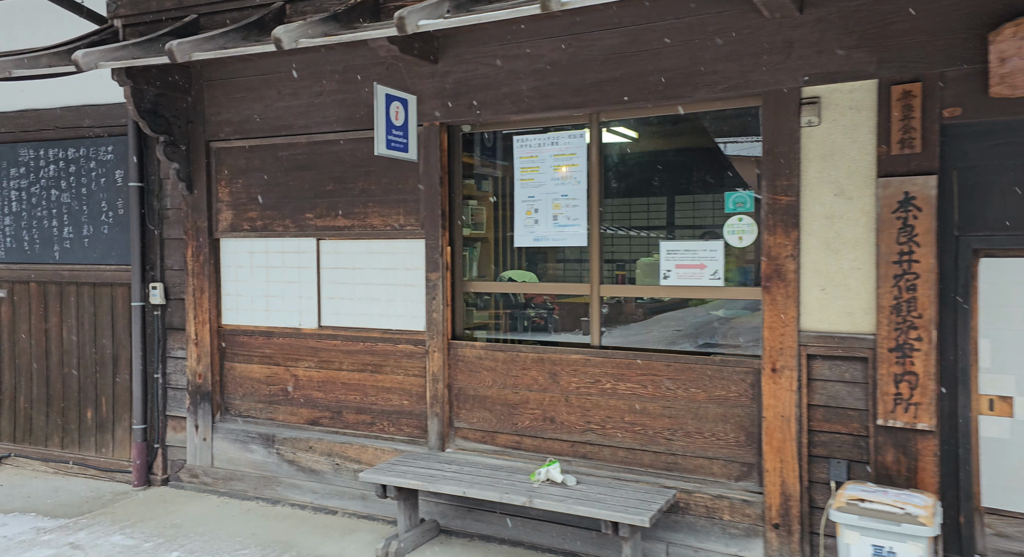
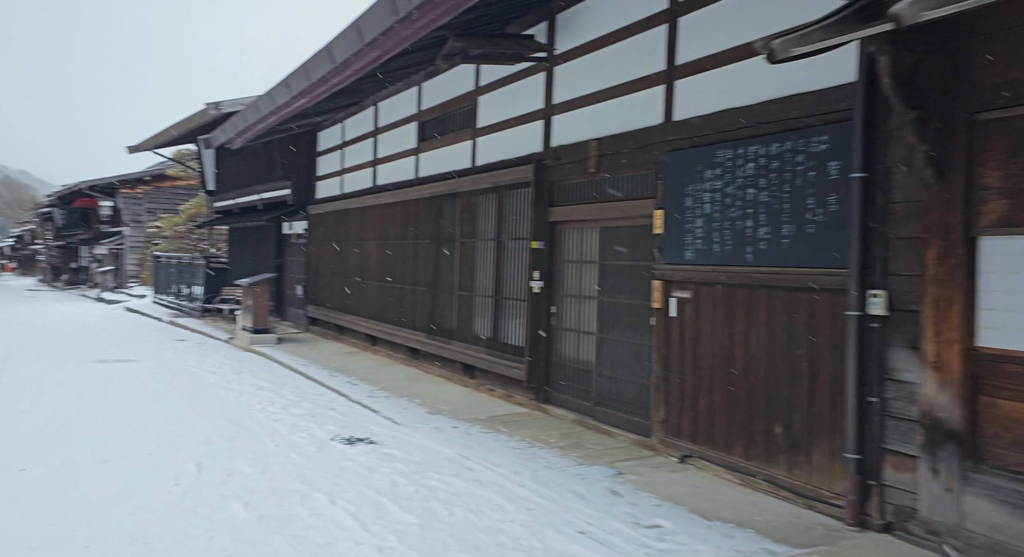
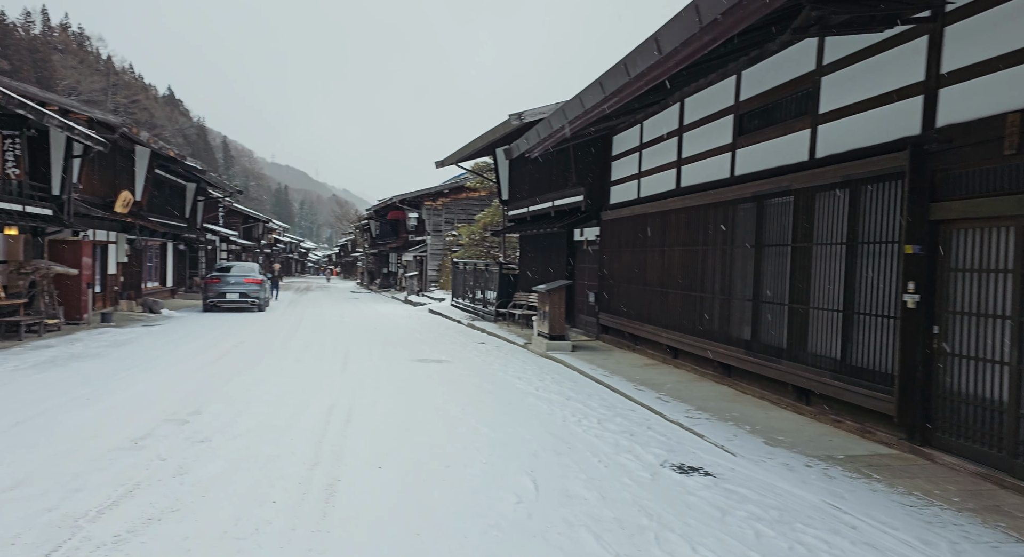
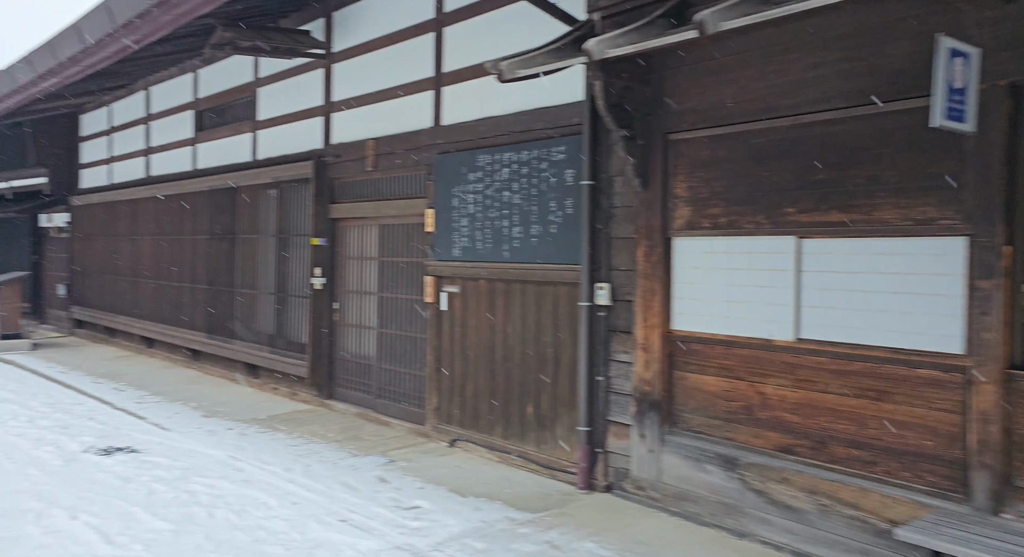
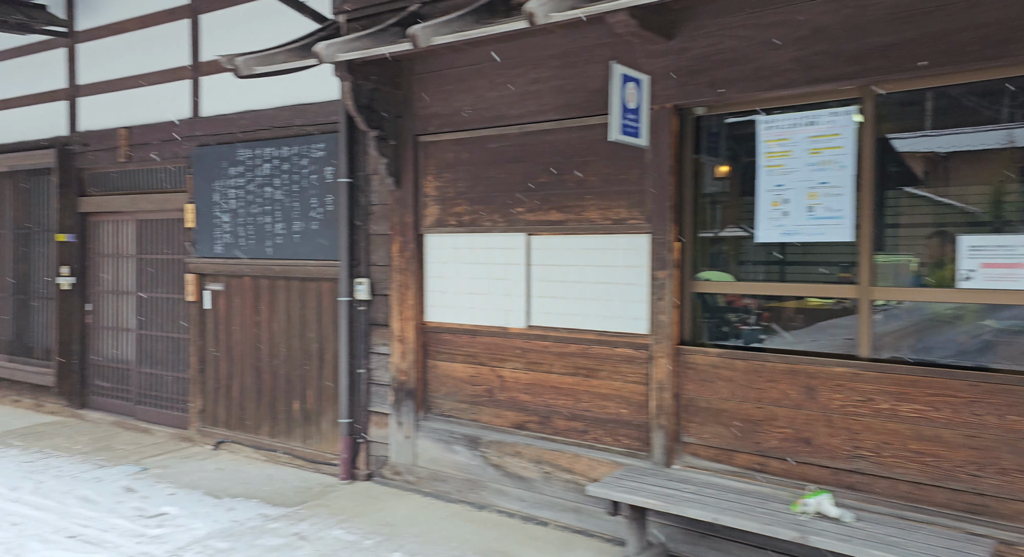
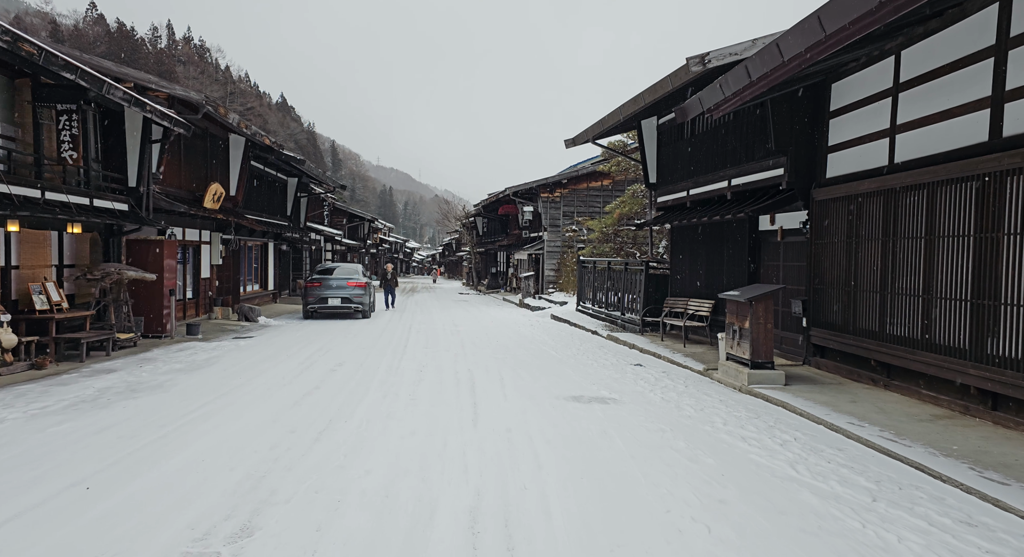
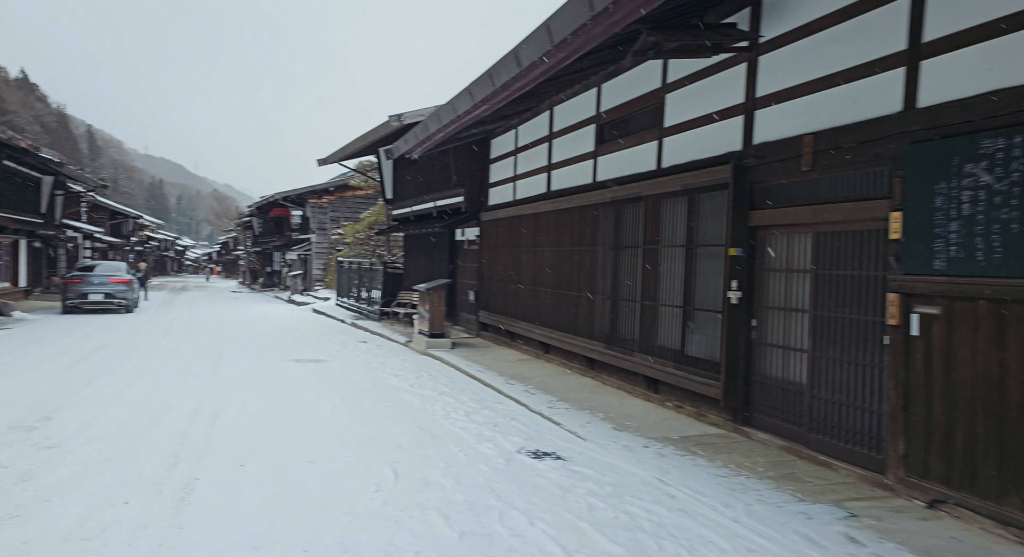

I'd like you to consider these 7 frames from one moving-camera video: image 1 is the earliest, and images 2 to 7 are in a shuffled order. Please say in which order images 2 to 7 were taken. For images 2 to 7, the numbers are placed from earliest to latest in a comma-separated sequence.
5, 4, 2, 7, 3, 6
